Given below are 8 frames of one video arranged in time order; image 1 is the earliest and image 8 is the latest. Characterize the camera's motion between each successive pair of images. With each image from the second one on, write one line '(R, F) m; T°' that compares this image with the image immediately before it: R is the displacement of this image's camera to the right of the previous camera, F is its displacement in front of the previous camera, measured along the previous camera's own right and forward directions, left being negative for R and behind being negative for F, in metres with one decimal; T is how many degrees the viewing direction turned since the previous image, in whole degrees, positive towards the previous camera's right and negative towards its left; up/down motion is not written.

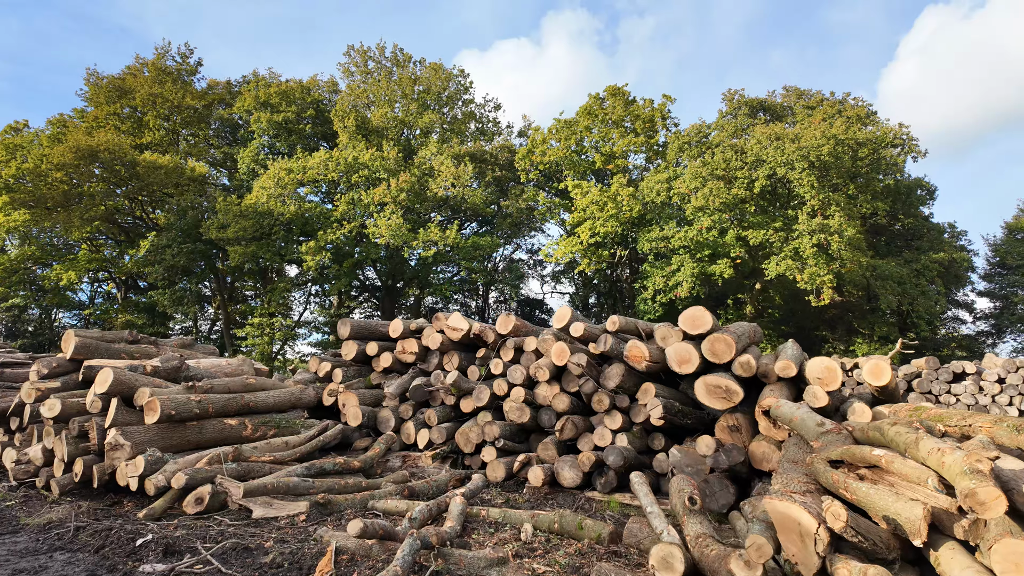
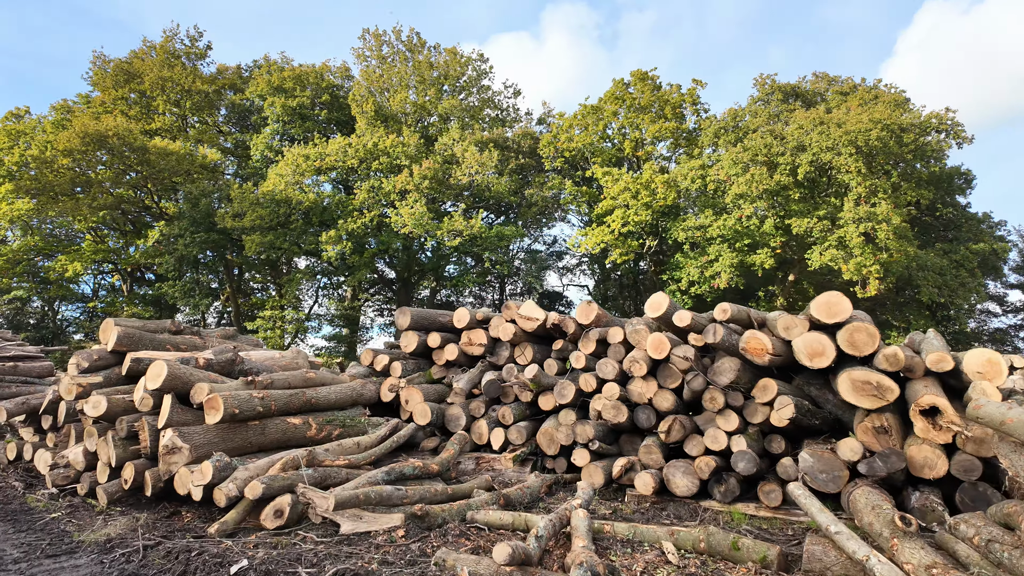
(-1.0, +0.7) m; 0°
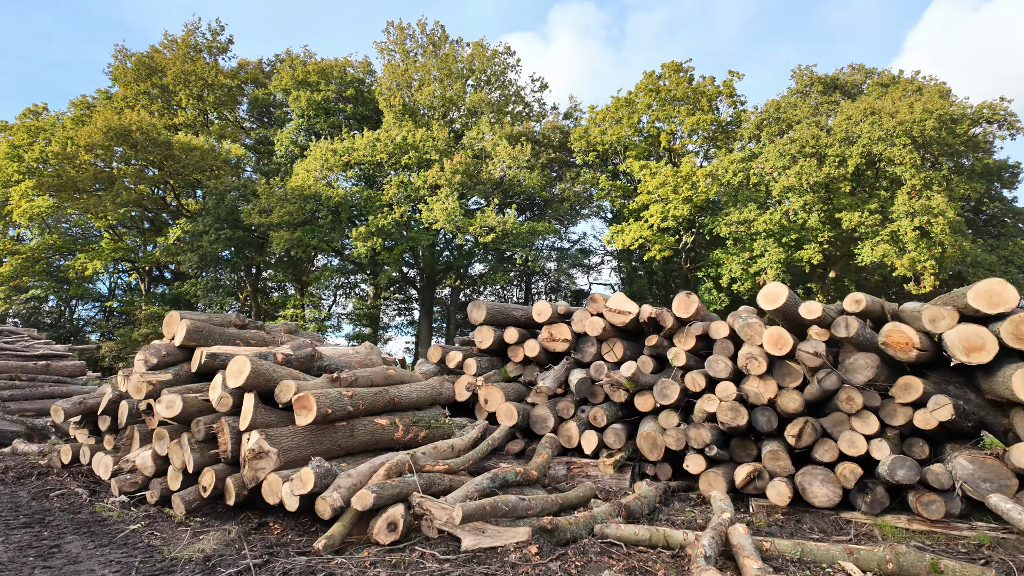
(-0.9, +0.5) m; 0°
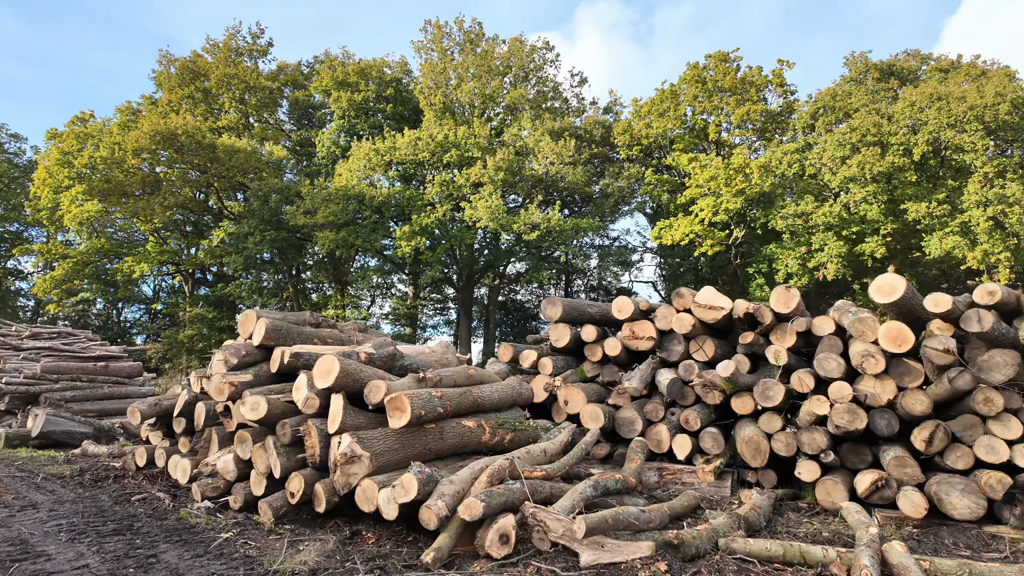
(-0.6, +0.3) m; -3°
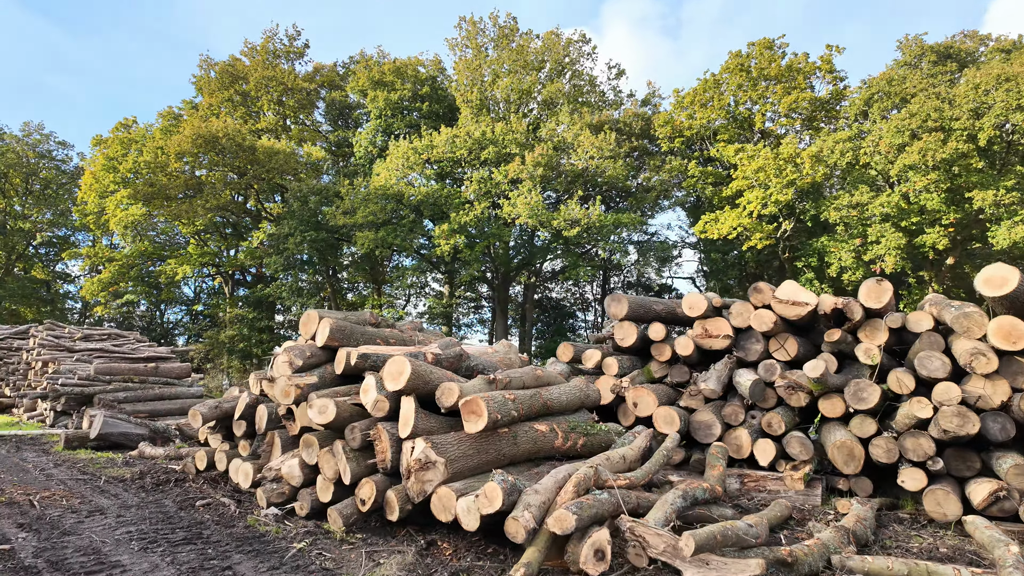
(-0.4, +0.3) m; -3°
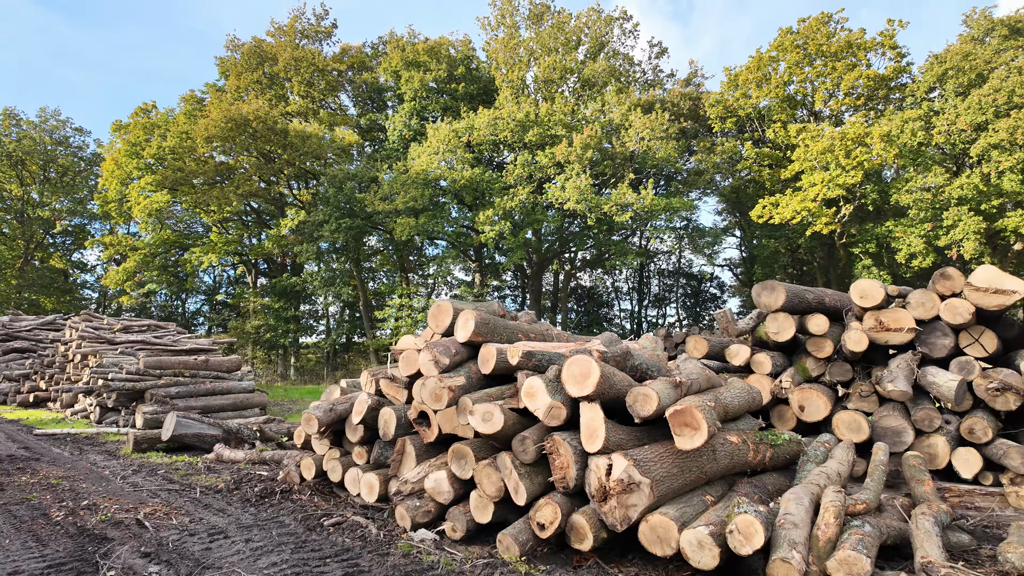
(-1.3, +0.7) m; 0°
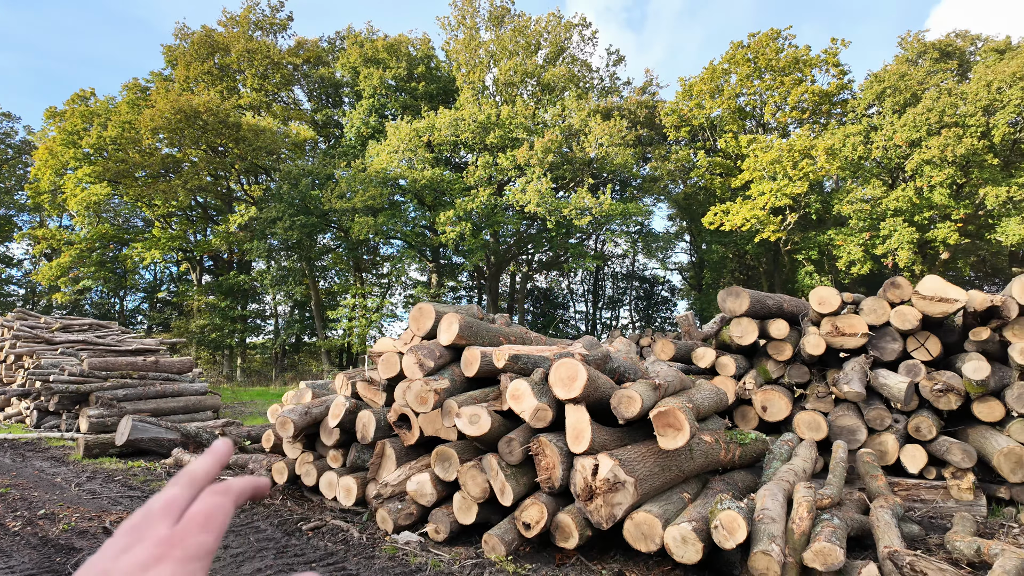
(-0.2, -0.1) m; +5°
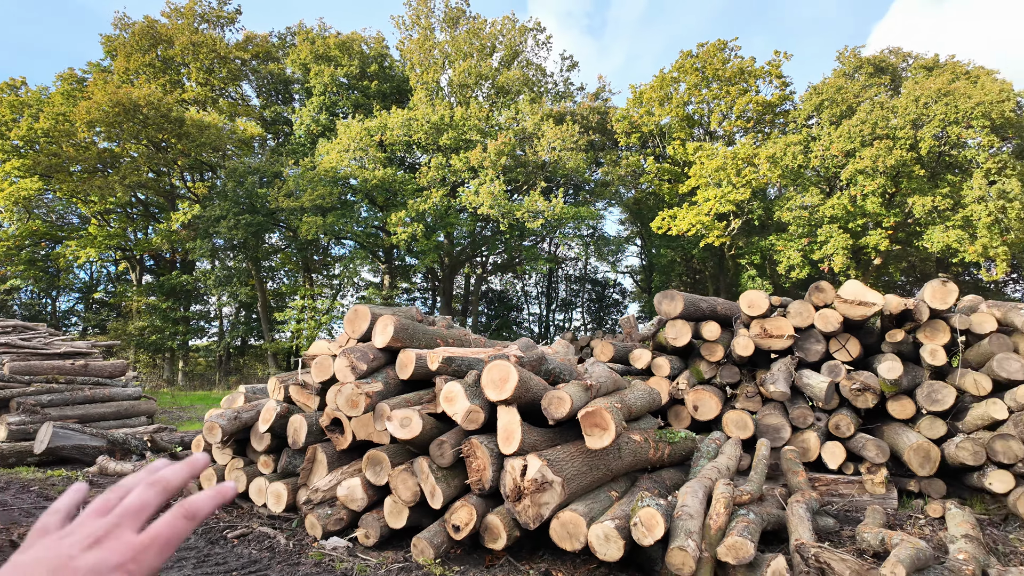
(+0.2, 0.0) m; +4°
